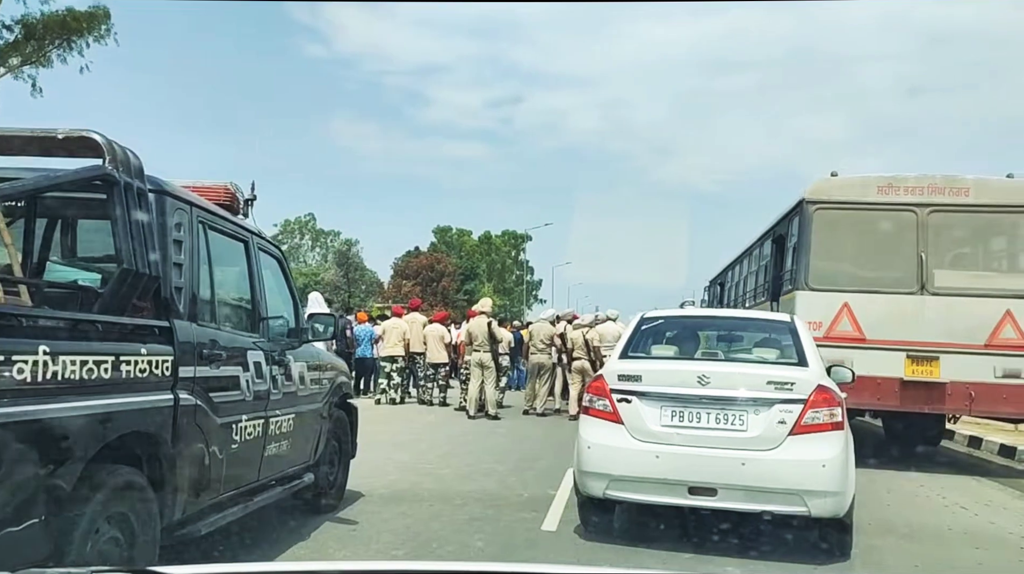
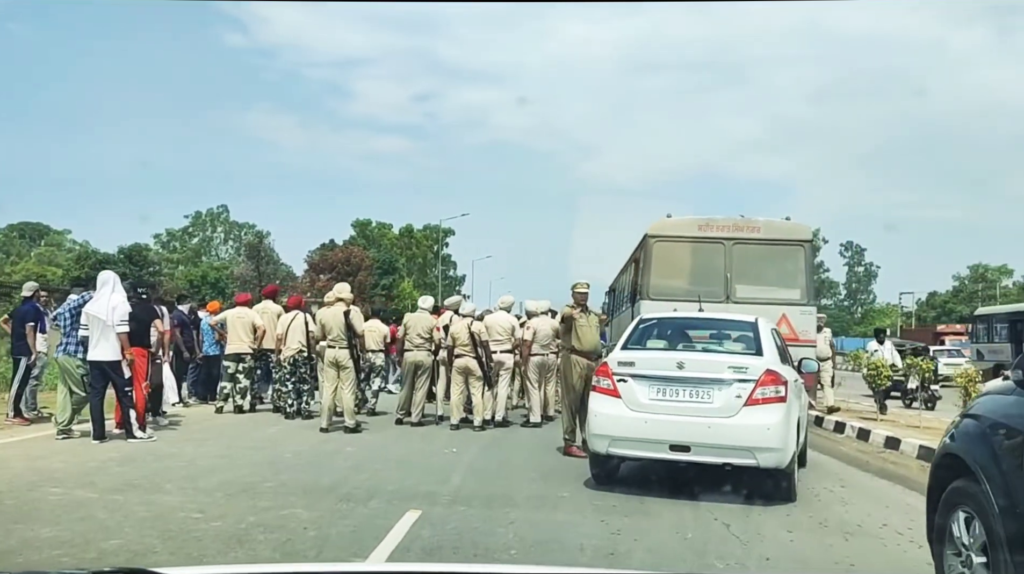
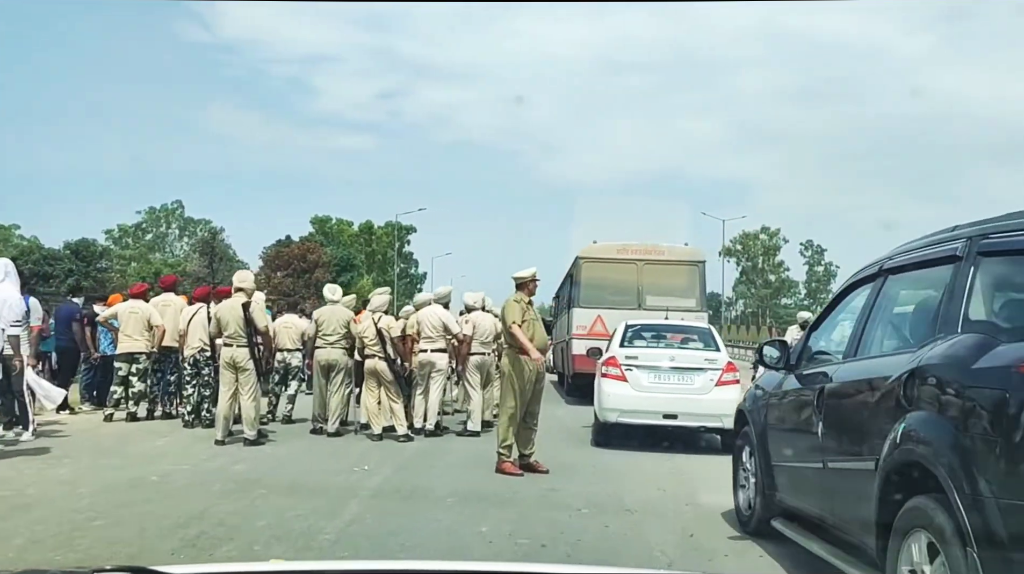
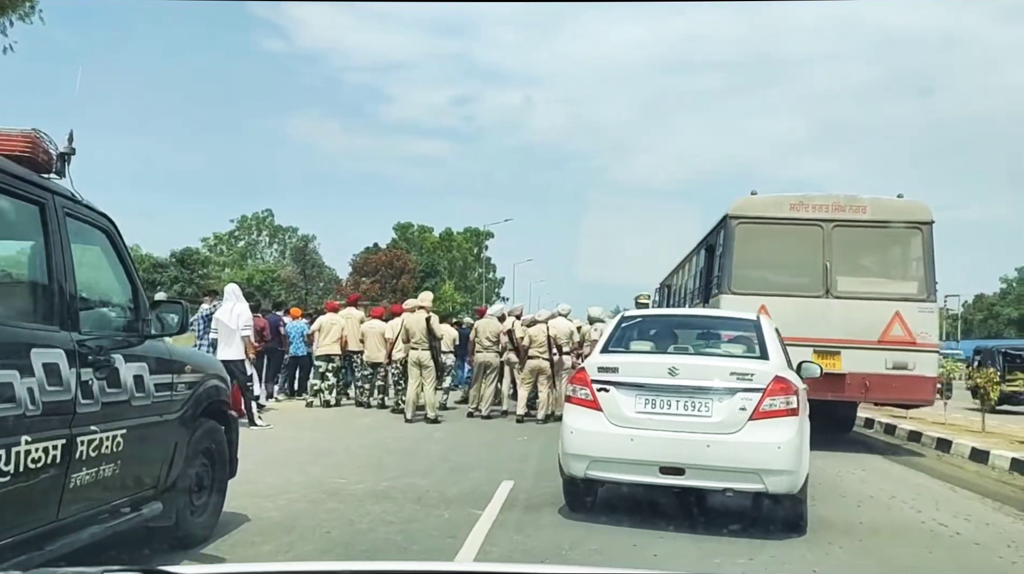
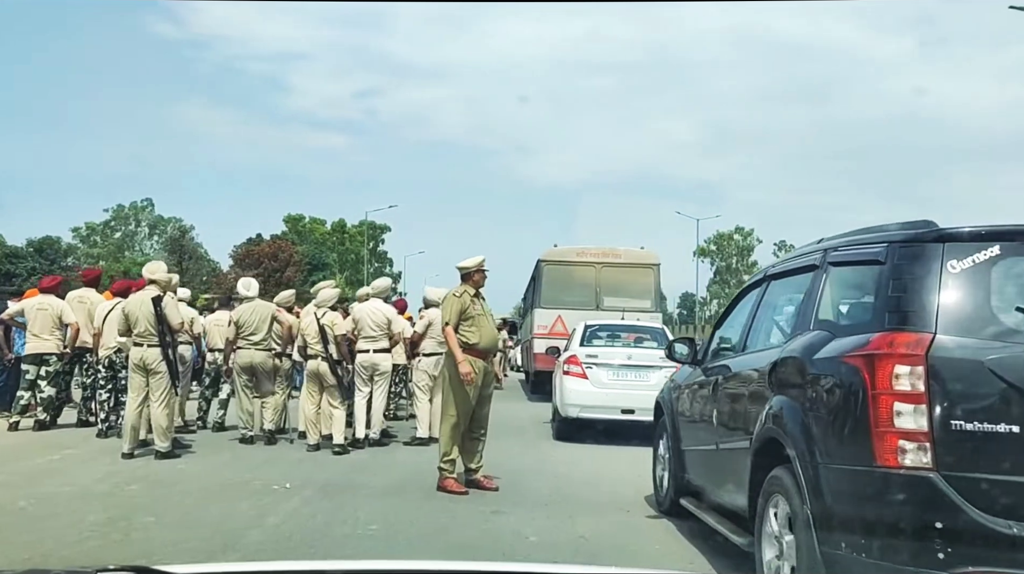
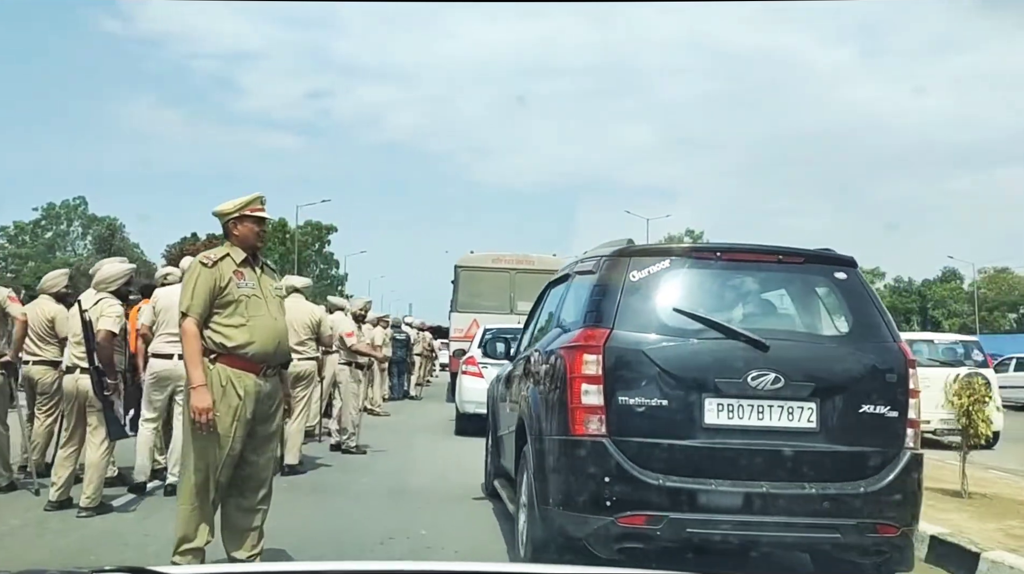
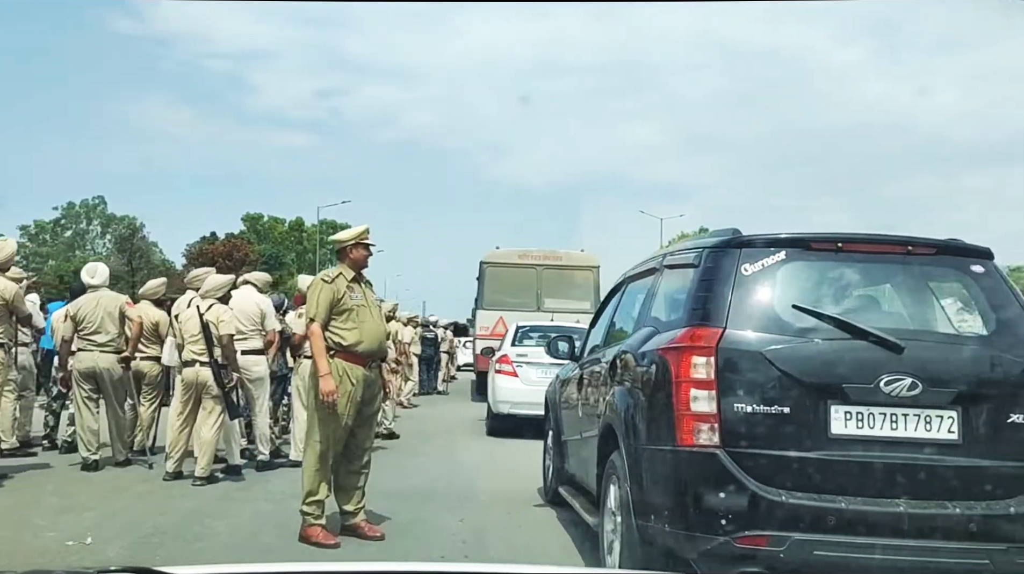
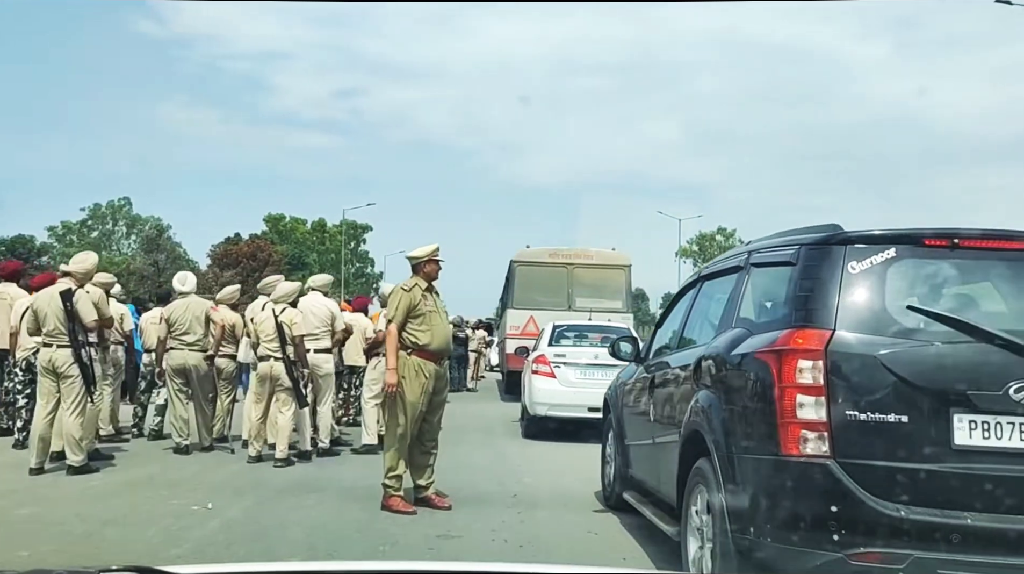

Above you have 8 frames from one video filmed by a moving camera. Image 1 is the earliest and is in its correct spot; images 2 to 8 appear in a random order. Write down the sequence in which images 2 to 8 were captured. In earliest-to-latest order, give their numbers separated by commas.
4, 2, 3, 5, 8, 7, 6
